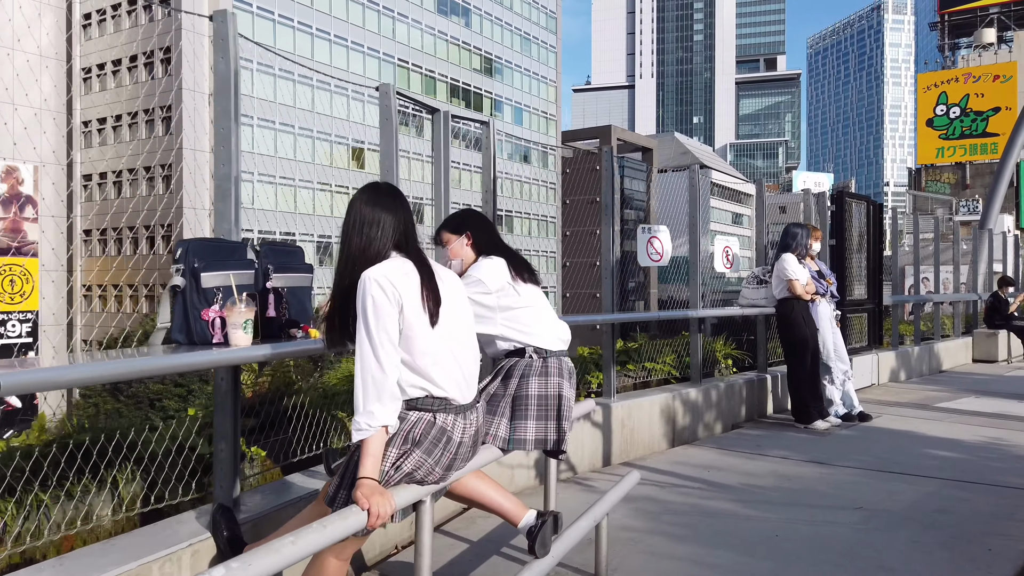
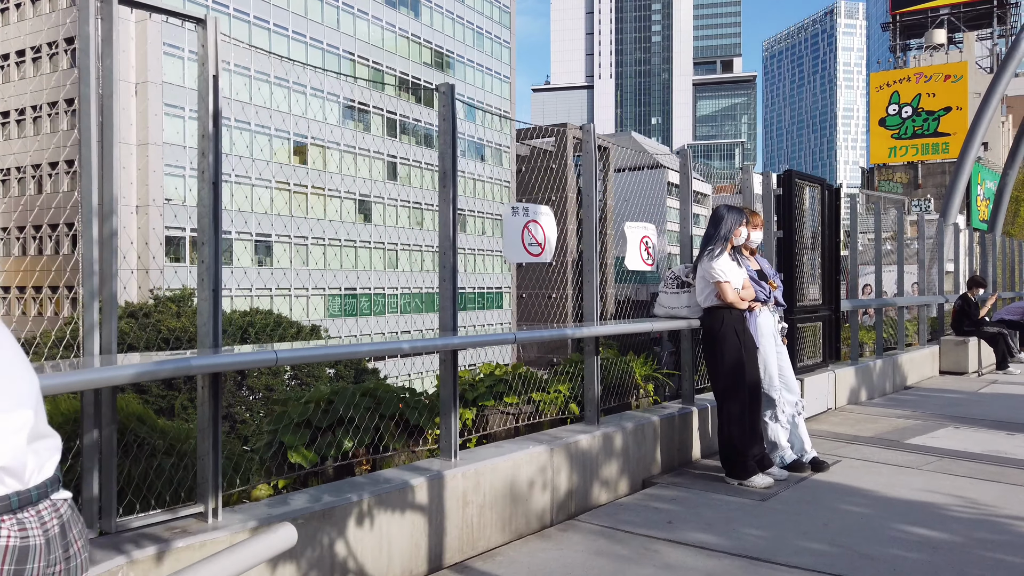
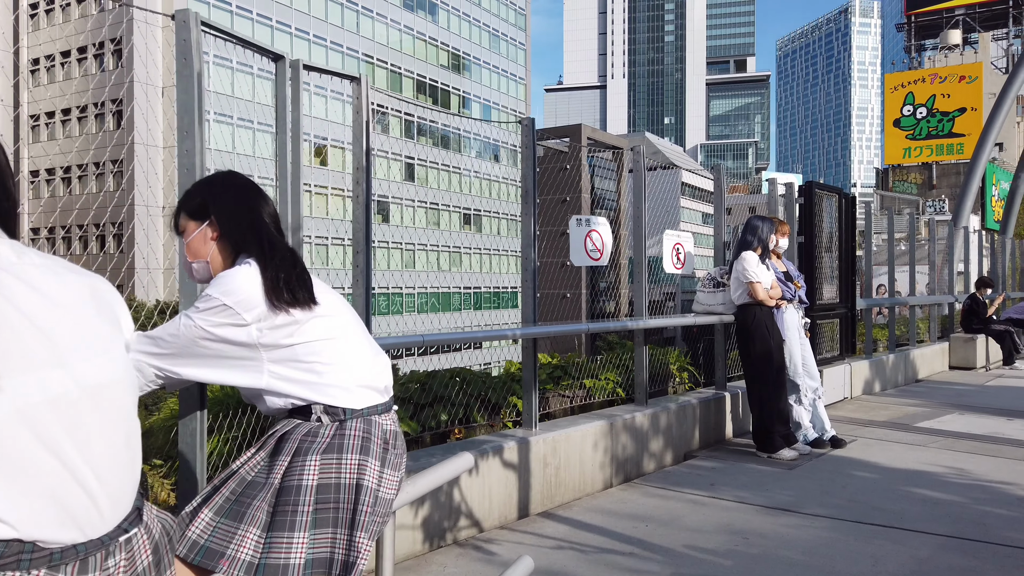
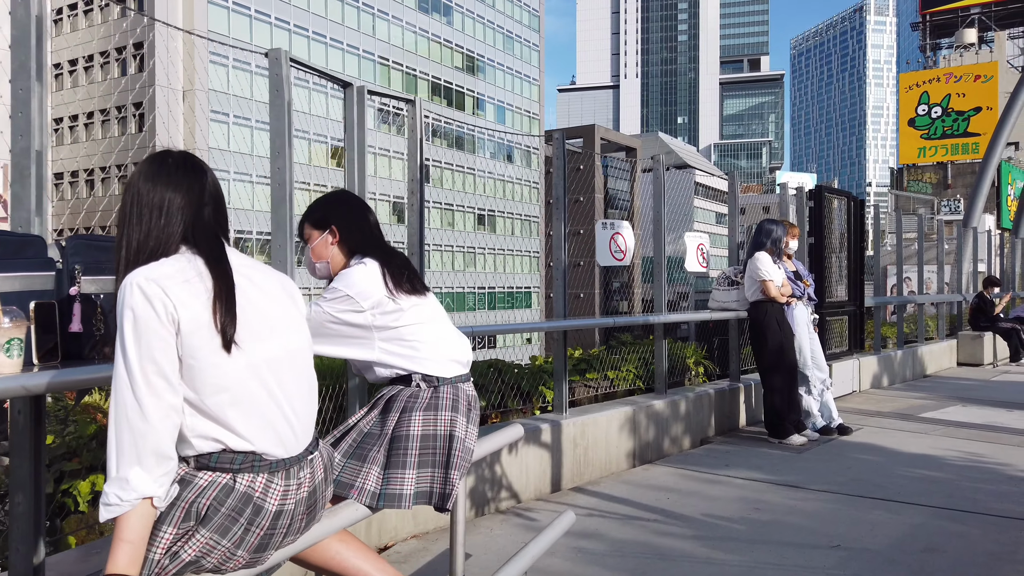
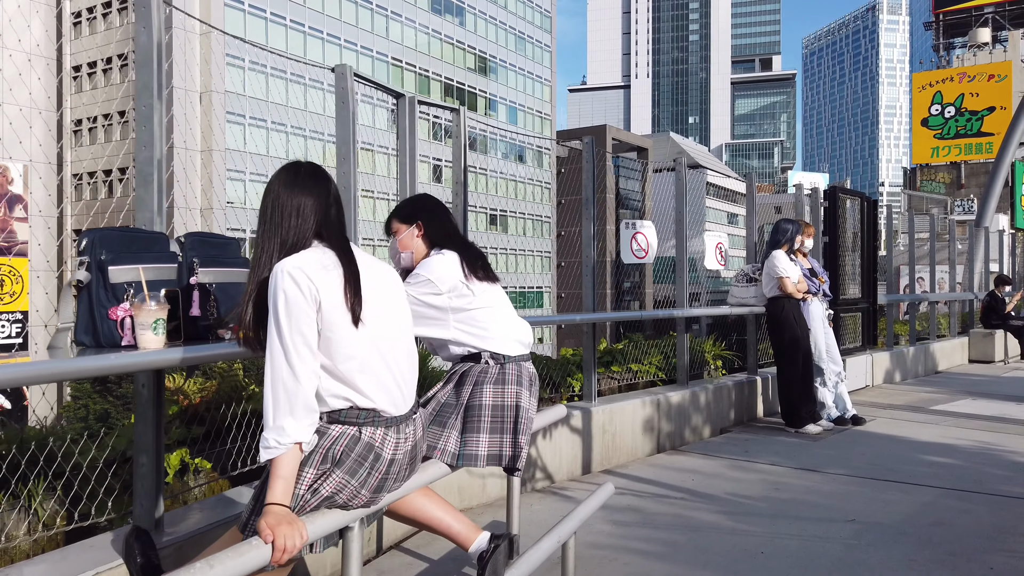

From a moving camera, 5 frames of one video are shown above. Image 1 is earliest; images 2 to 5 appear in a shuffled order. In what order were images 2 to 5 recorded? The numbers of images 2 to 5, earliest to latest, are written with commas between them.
5, 4, 3, 2
